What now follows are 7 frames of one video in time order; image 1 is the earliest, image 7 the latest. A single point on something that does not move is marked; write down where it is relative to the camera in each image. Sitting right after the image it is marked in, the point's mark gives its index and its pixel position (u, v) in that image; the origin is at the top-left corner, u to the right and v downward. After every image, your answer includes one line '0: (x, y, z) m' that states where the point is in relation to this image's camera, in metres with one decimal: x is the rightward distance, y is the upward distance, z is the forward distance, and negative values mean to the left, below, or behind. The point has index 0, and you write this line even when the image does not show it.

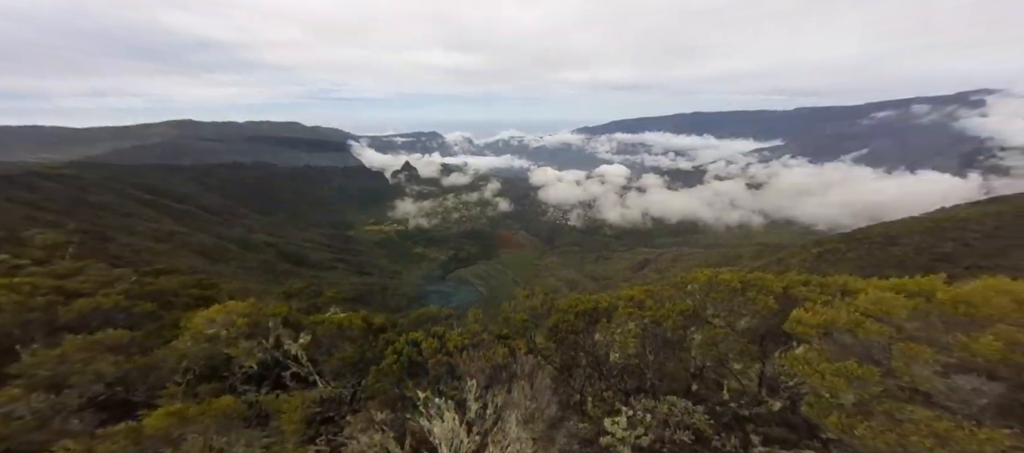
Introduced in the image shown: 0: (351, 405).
0: (-9.2, -10.0, +19.0) m
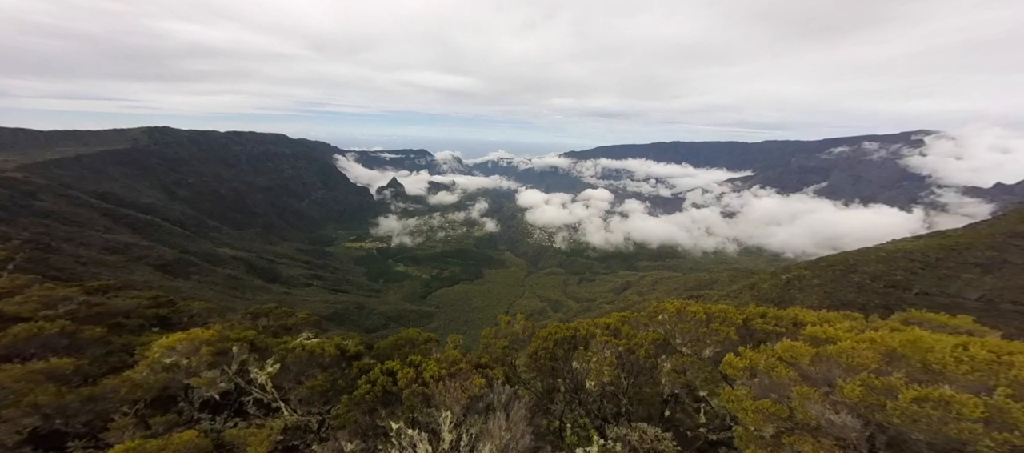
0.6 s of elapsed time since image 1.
0: (-10.4, -10.9, +17.9) m
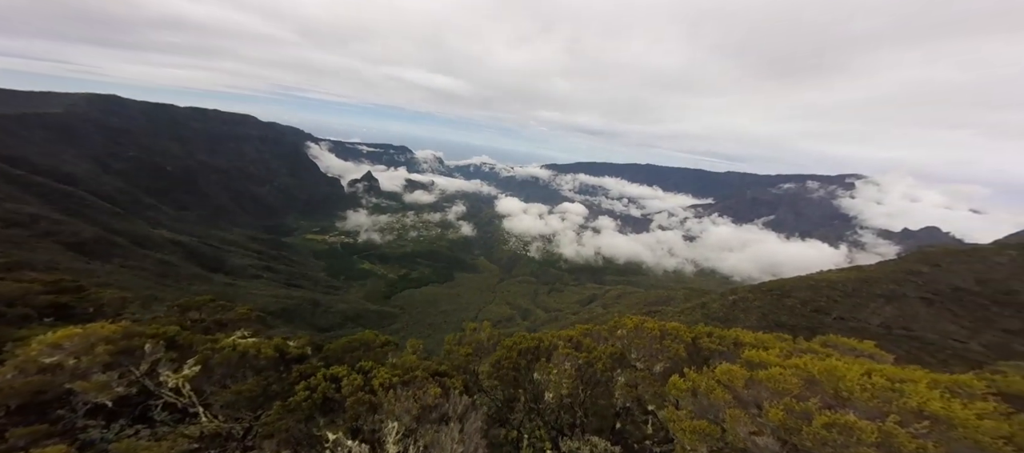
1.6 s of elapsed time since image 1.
0: (-12.7, -10.3, +16.7) m
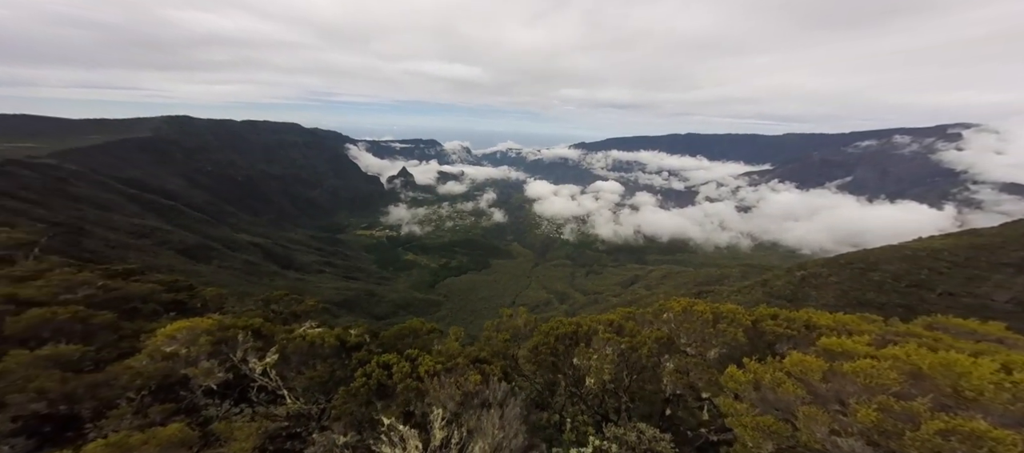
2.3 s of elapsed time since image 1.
0: (-10.0, -10.2, +18.5) m
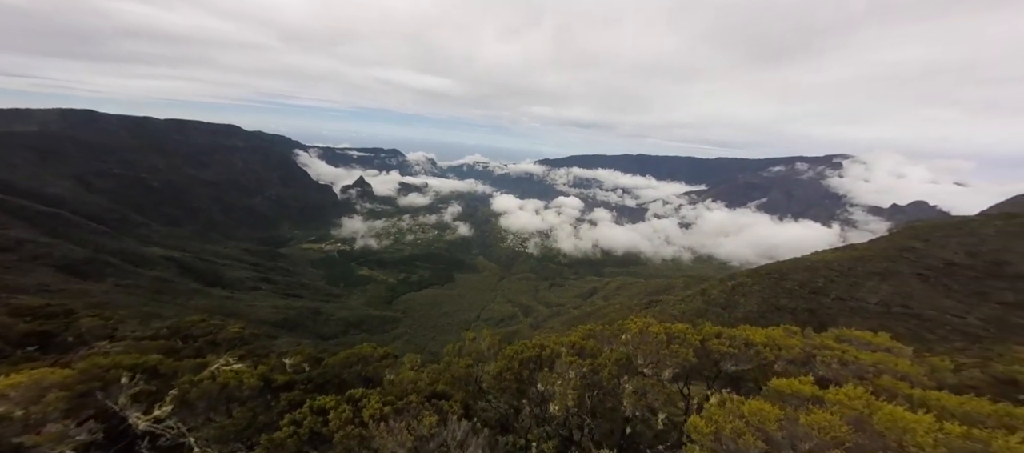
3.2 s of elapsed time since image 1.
0: (-12.2, -10.8, +16.5) m
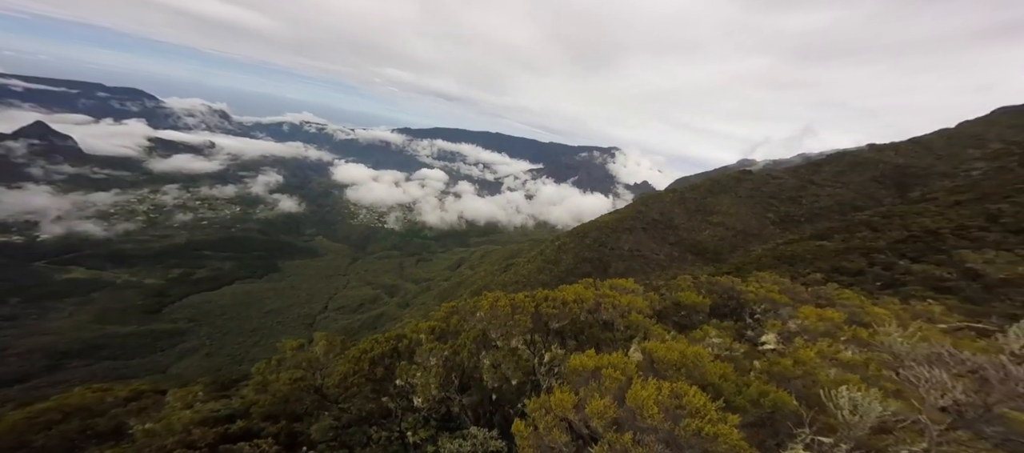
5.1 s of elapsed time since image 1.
0: (-16.9, -10.4, +8.1) m
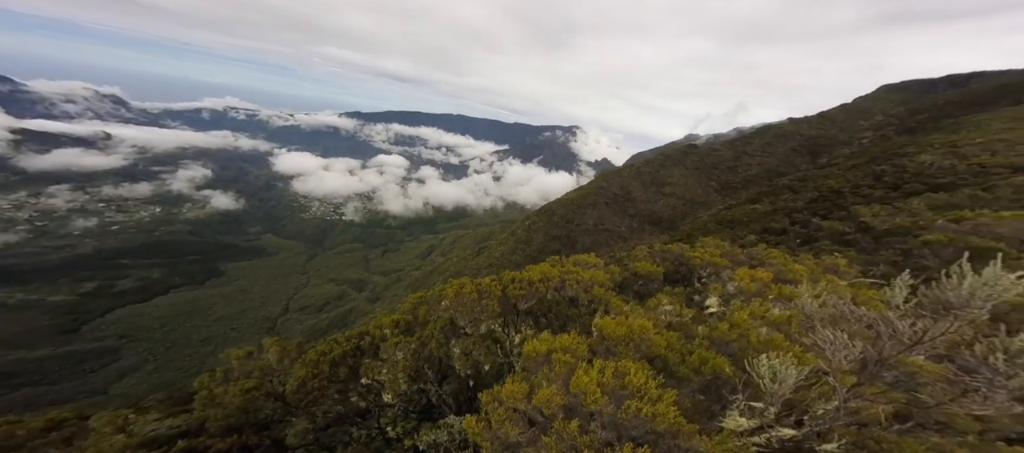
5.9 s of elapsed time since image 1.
0: (-16.6, -11.1, +6.2) m
